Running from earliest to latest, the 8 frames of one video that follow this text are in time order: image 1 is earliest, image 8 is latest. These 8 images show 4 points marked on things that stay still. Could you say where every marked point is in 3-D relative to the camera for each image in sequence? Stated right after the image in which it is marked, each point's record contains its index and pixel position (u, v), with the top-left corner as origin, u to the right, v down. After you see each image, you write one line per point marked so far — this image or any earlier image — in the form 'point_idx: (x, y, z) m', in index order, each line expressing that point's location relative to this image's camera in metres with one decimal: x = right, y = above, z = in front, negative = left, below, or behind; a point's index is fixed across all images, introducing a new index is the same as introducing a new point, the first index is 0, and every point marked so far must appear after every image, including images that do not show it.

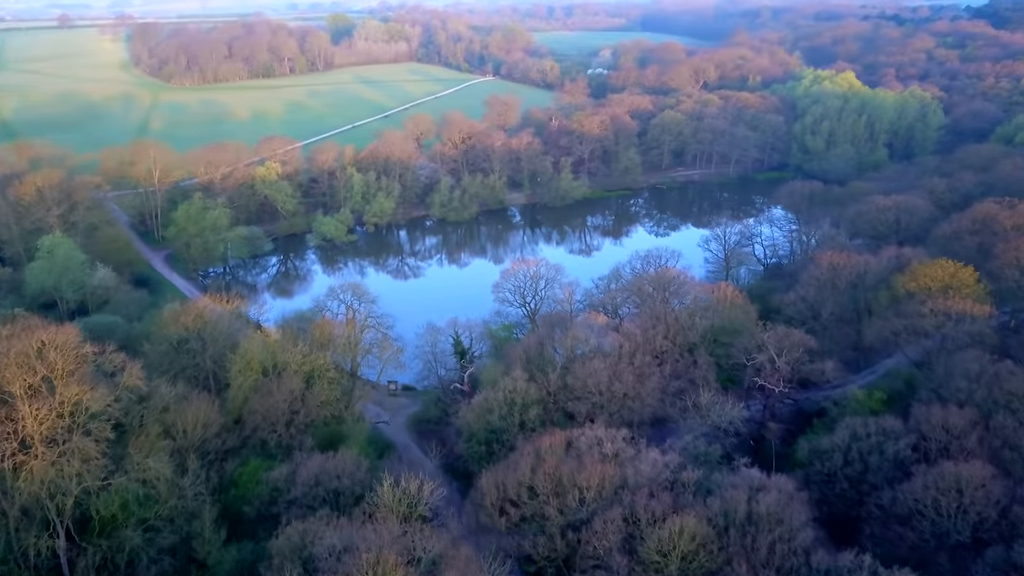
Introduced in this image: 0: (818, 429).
0: (+7.0, -3.3, +18.4) m
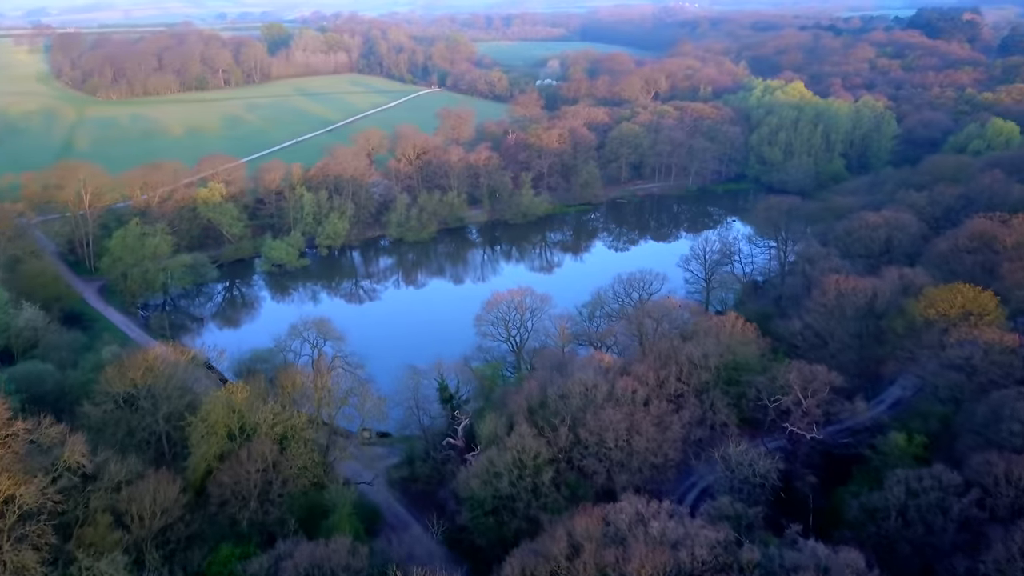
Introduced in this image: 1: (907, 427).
0: (+7.3, -4.1, +16.6) m
1: (+9.3, -3.3, +18.9) m
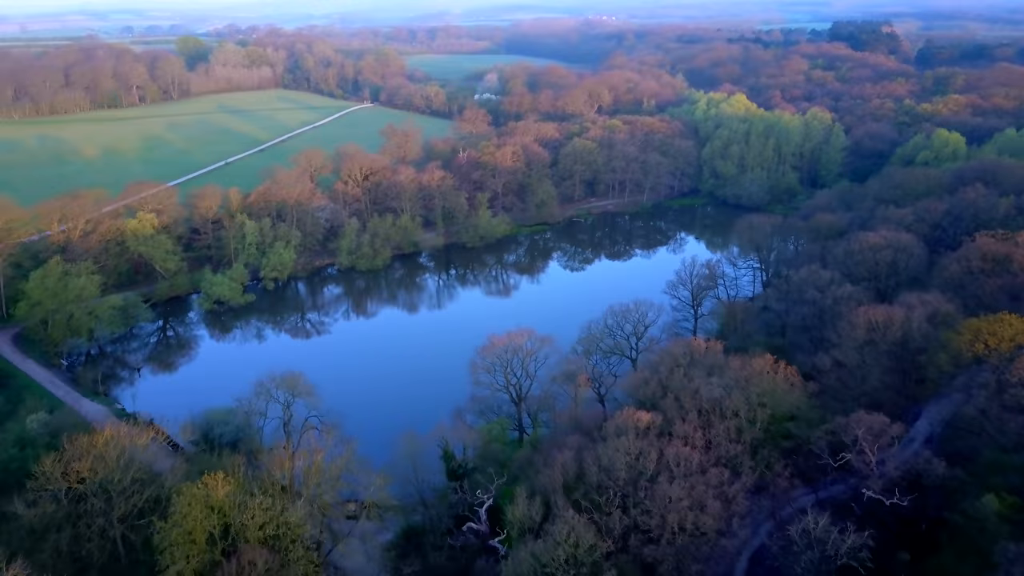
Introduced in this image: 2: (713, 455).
0: (+8.2, -4.9, +14.6) m
1: (+9.9, -4.1, +17.0) m
2: (+4.2, -3.5, +16.7) m
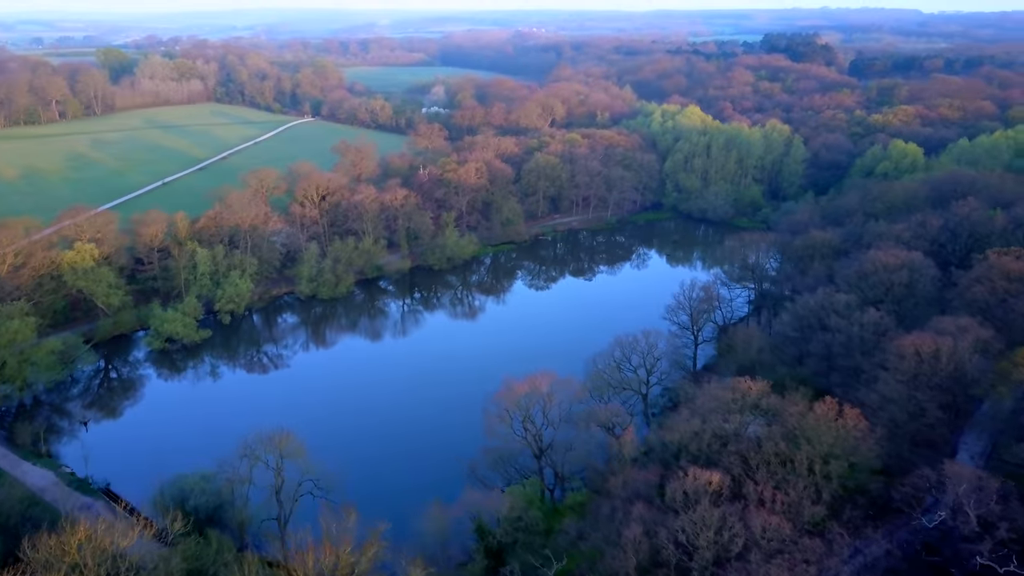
0: (+9.4, -5.6, +12.9) m
1: (+10.9, -4.7, +15.5) m
2: (+5.2, -4.3, +14.7) m
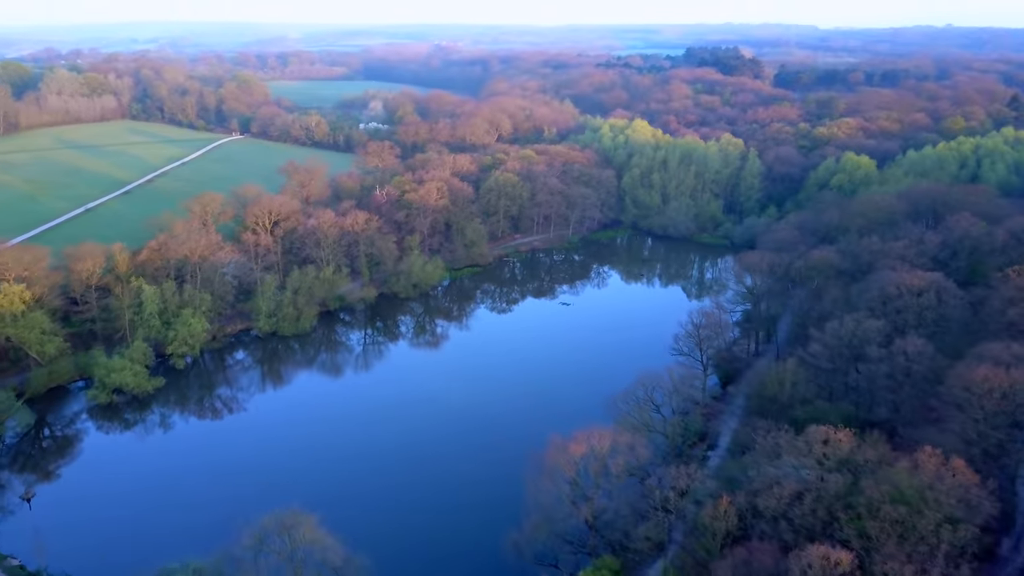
0: (+11.3, -6.2, +11.3) m
1: (+12.5, -5.3, +14.1) m
2: (+6.9, -5.0, +12.7) m
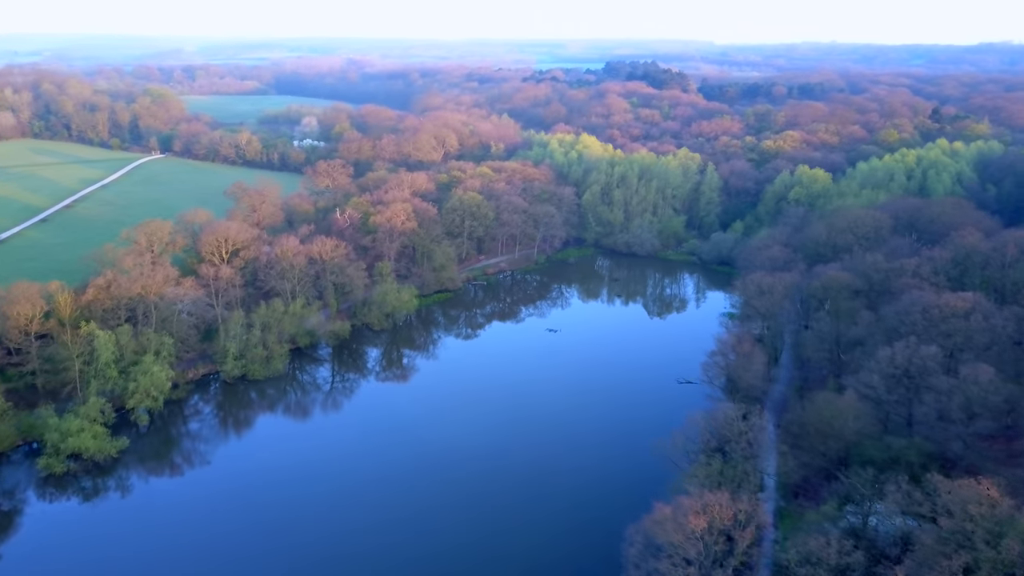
0: (+14.0, -6.6, +10.0) m
1: (+14.9, -5.8, +13.0) m
2: (+9.4, -5.6, +11.0) m
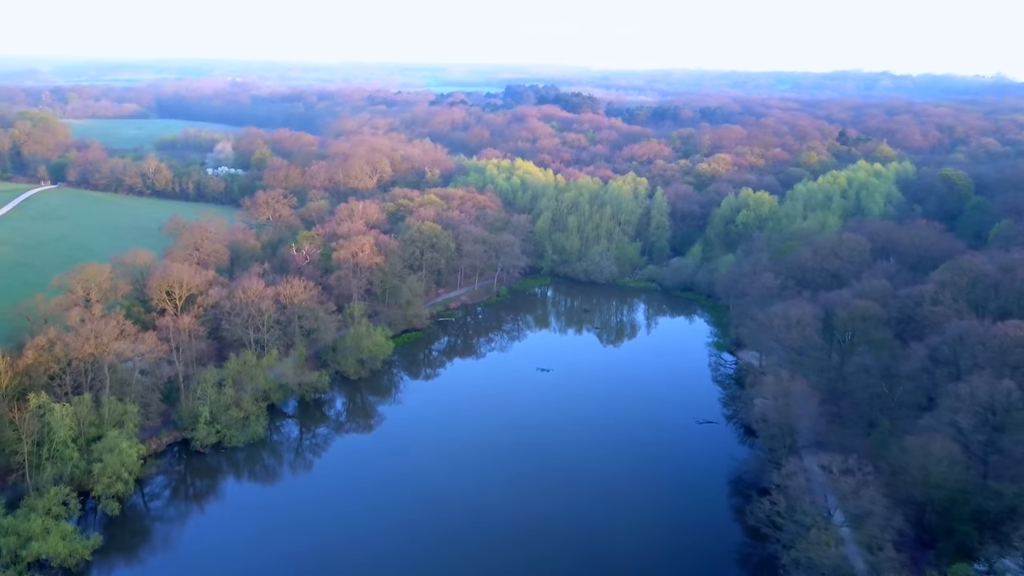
0: (+17.7, -7.0, +9.3) m
1: (+18.1, -6.3, +12.3) m
2: (+13.0, -6.2, +9.6) m
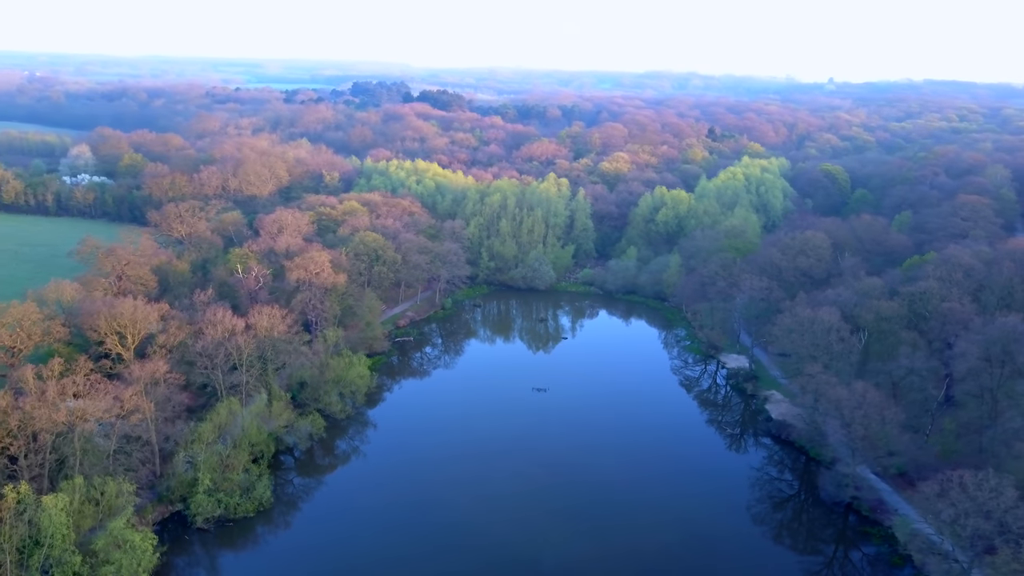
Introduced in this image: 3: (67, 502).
0: (+23.1, -6.8, +10.8) m
1: (+22.9, -6.0, +13.9) m
2: (+18.5, -6.2, +10.1) m
3: (-10.6, -5.1, +18.8) m
